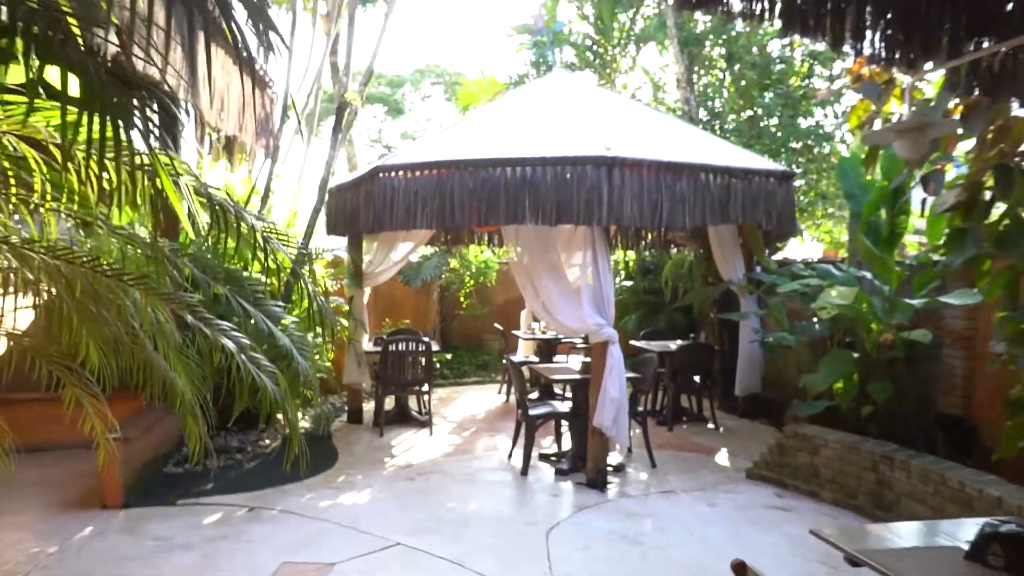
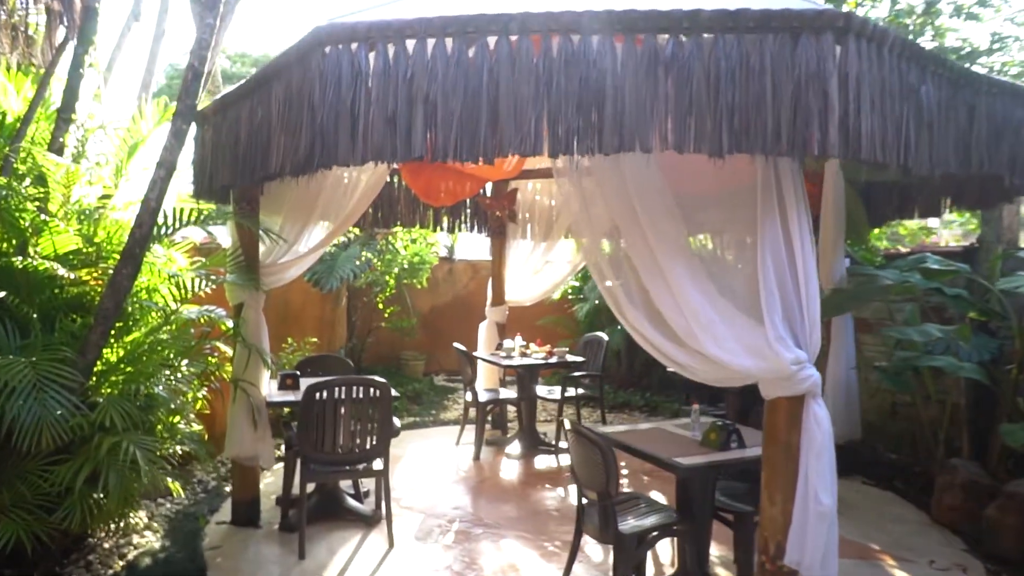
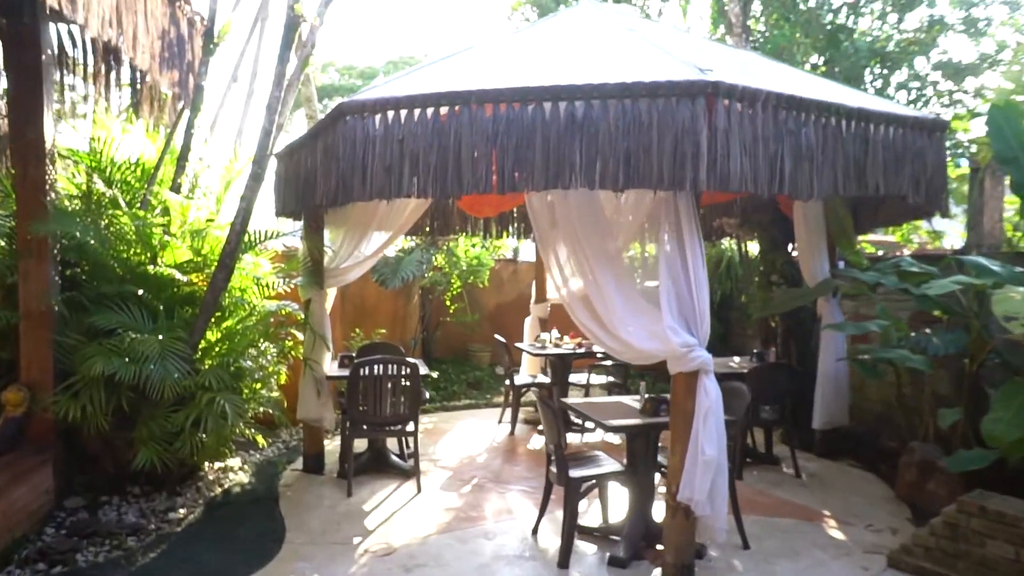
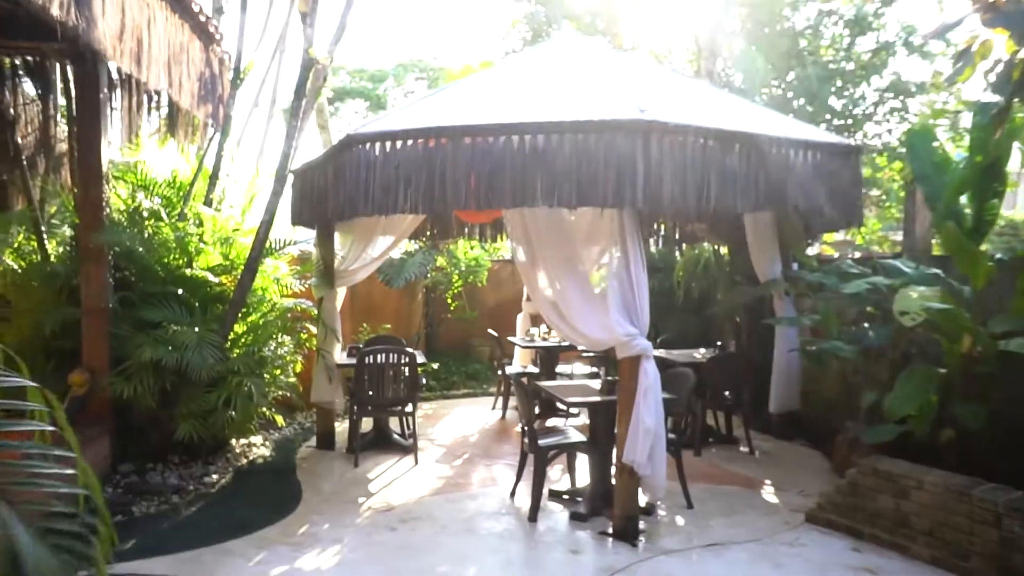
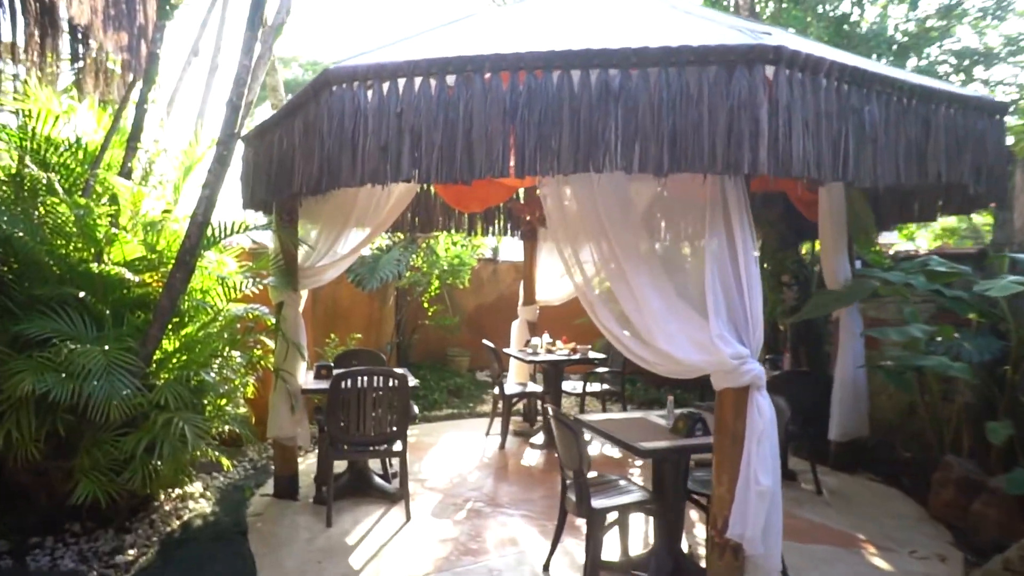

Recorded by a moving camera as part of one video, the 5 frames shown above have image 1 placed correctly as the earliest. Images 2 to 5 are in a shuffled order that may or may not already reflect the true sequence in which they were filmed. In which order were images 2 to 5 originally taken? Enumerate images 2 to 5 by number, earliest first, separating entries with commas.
4, 3, 5, 2
